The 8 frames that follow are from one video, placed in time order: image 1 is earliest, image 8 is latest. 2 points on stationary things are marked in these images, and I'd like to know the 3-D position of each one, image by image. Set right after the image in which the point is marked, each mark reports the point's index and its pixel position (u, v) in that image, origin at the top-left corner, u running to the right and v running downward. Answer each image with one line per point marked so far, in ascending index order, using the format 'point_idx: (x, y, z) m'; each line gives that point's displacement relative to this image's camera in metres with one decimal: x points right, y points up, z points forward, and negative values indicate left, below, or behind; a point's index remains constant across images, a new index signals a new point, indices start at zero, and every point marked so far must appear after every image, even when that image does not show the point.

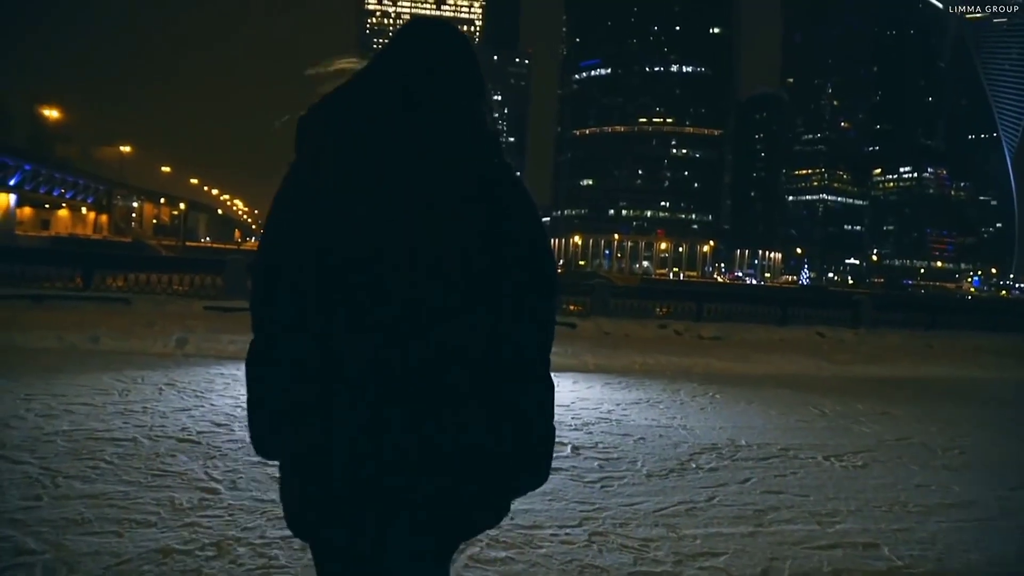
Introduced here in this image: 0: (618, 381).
0: (+1.5, -1.3, +12.2) m
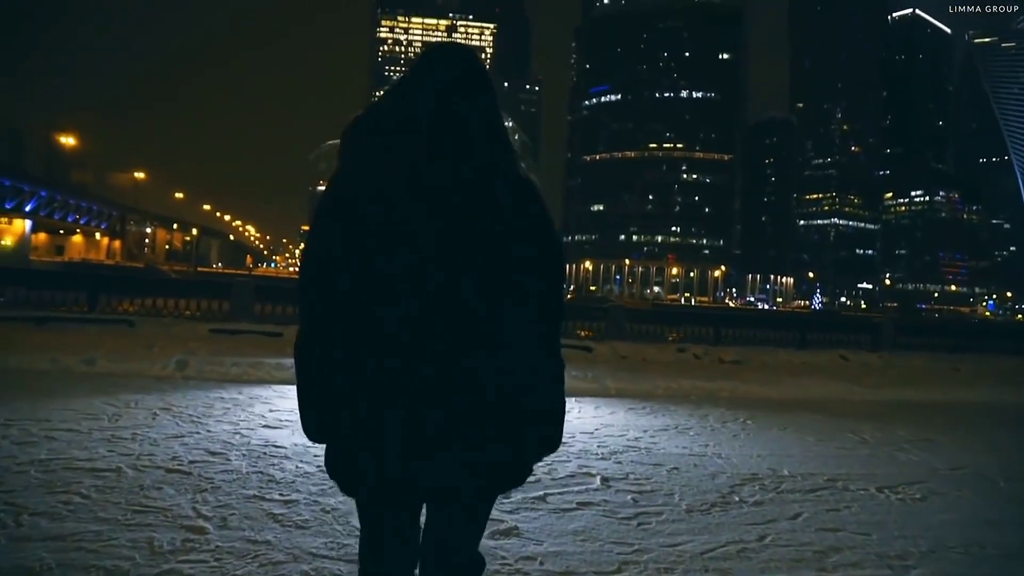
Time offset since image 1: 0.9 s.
0: (+1.8, -1.6, +11.5) m
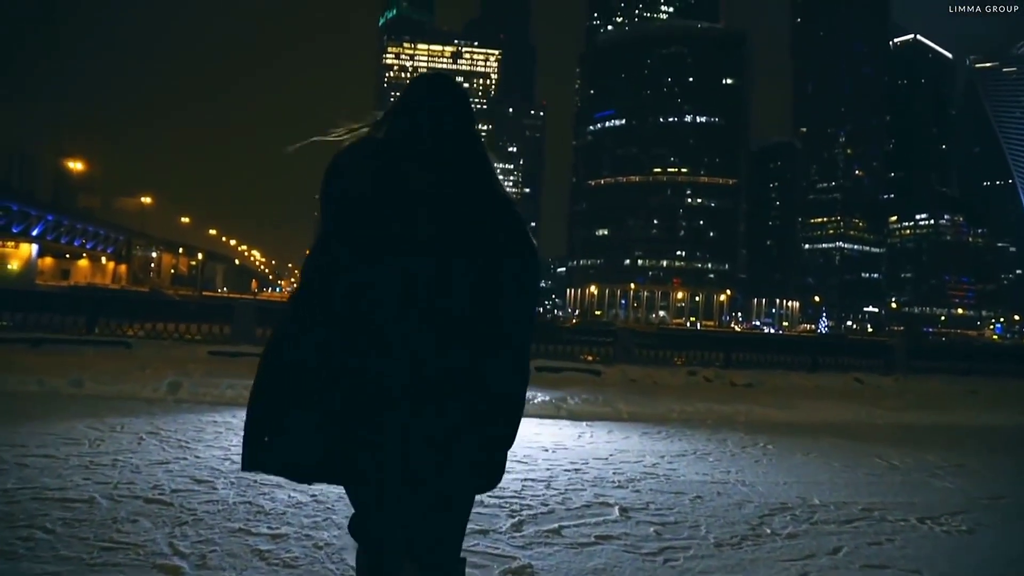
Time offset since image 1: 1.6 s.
0: (+1.9, -1.8, +11.0) m
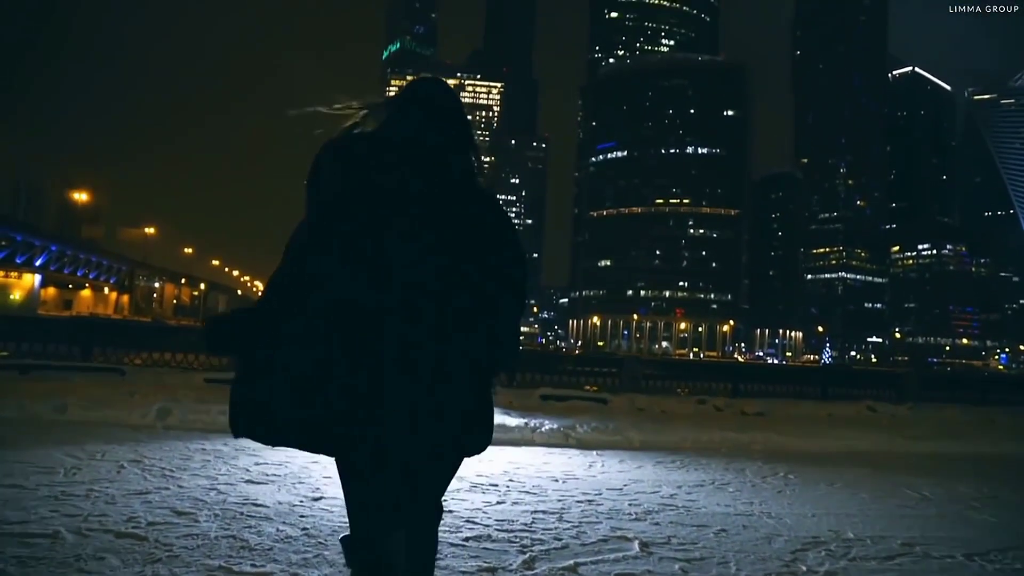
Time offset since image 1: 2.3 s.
0: (+2.0, -2.0, +10.4) m
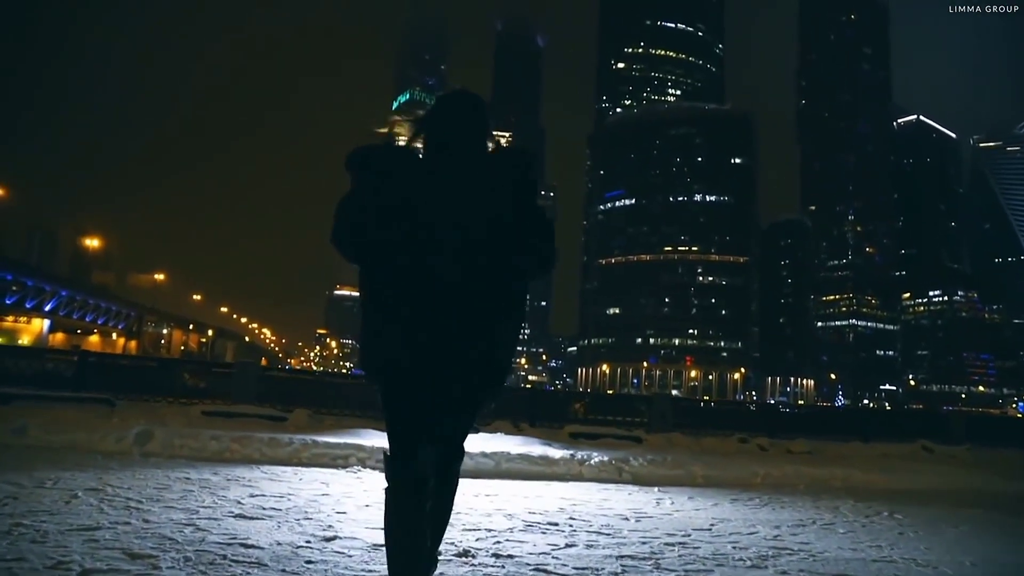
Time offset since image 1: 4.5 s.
0: (+2.4, -2.1, +8.7) m
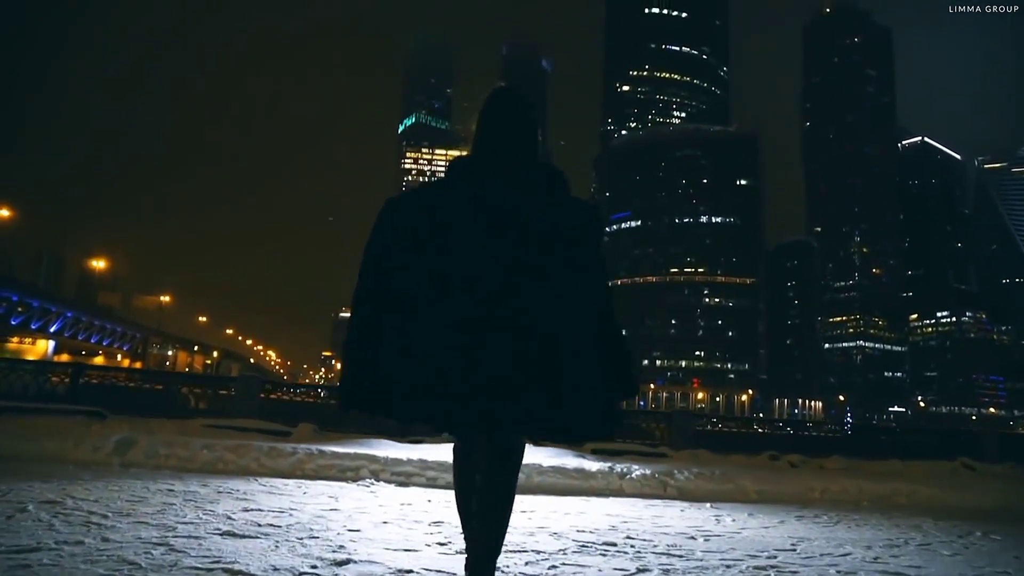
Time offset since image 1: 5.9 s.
0: (+2.7, -2.0, +7.7) m
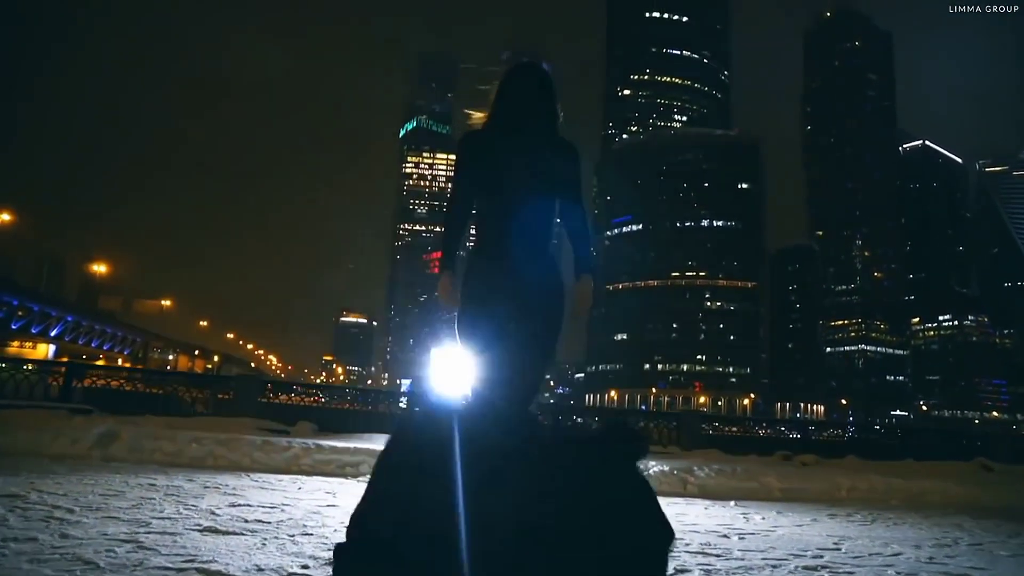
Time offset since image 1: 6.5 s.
0: (+2.8, -1.8, +7.2) m
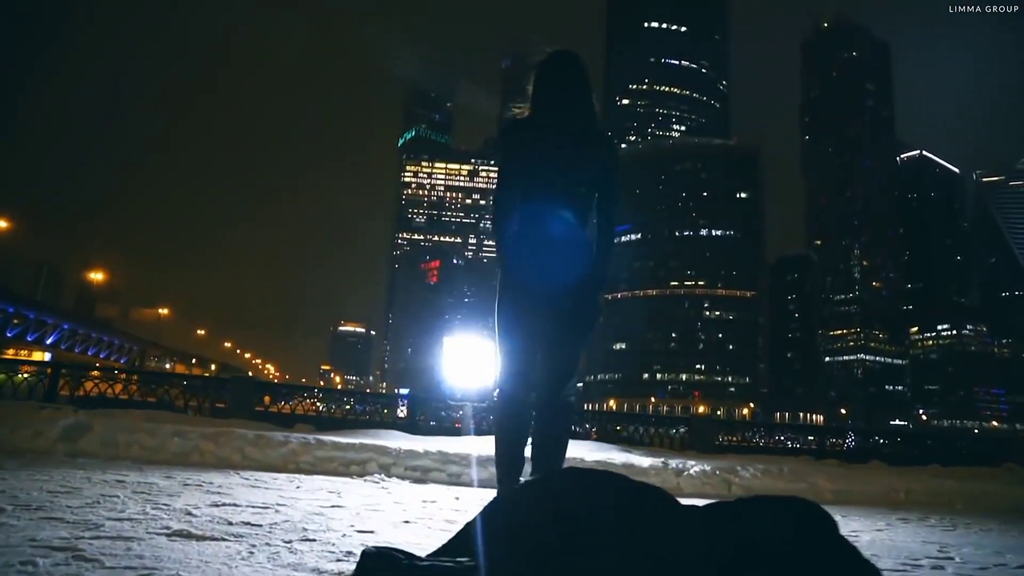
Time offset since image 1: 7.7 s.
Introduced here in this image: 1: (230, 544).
0: (+3.0, -1.6, +6.3) m
1: (-0.9, -0.8, +2.8) m
